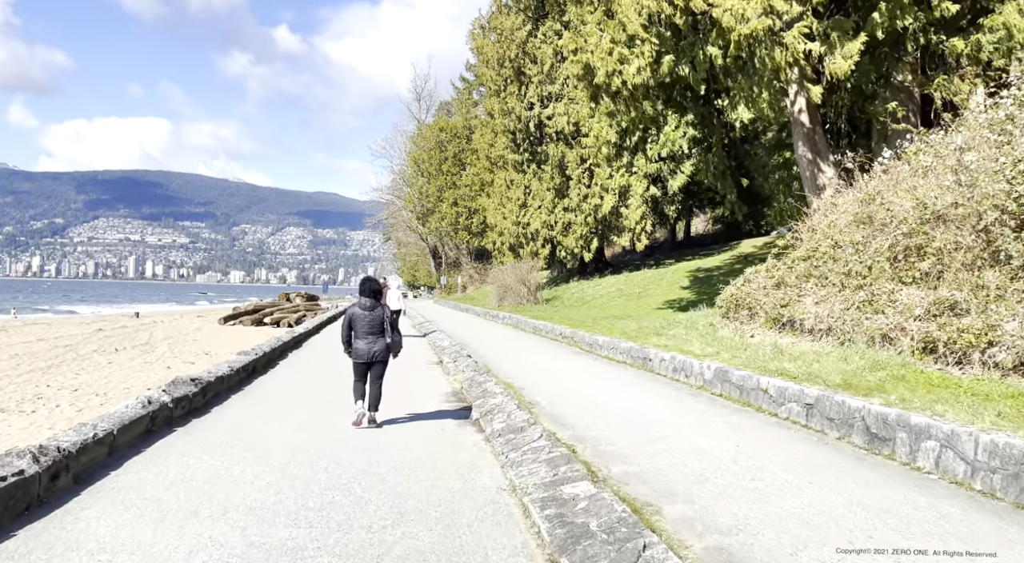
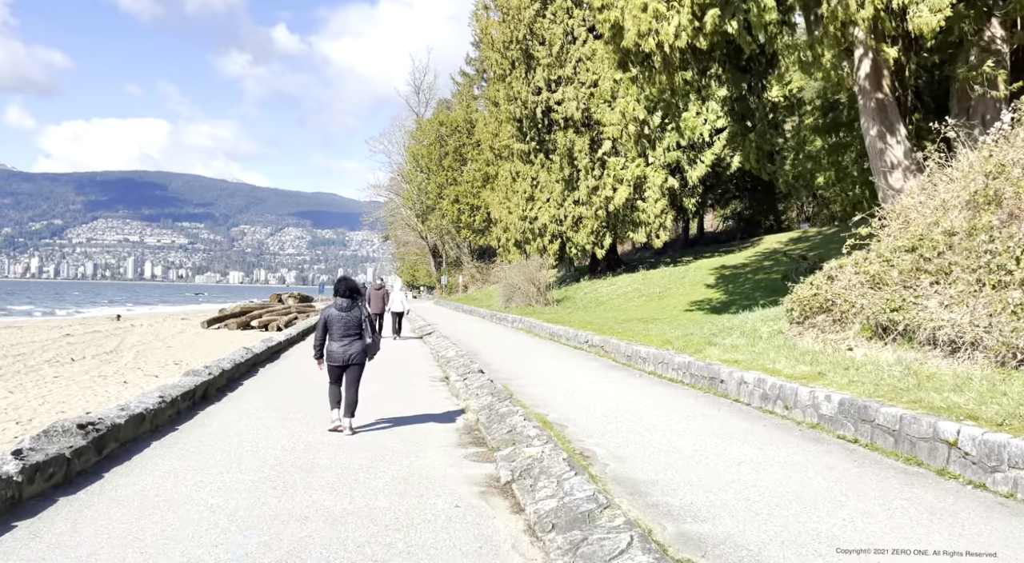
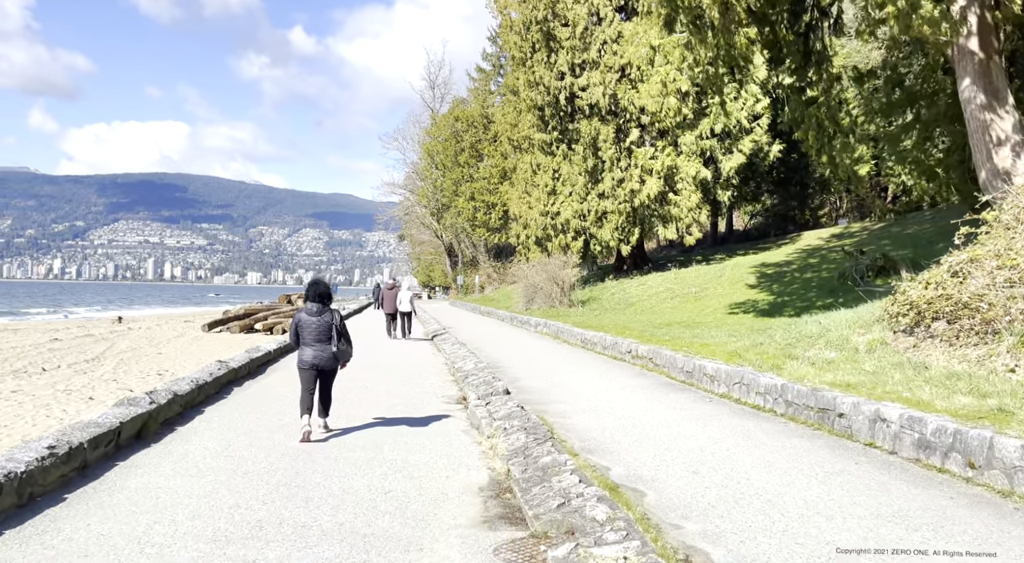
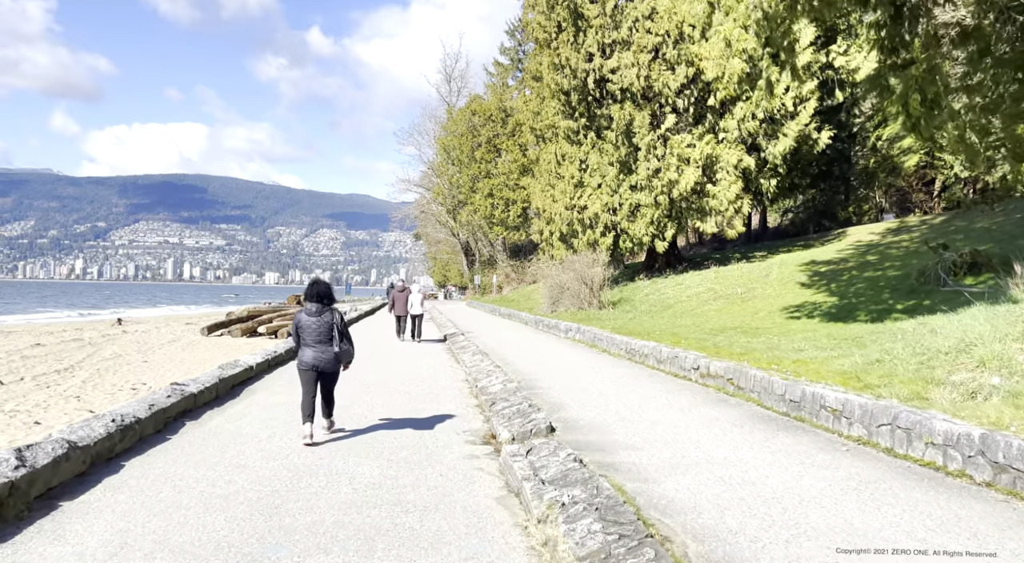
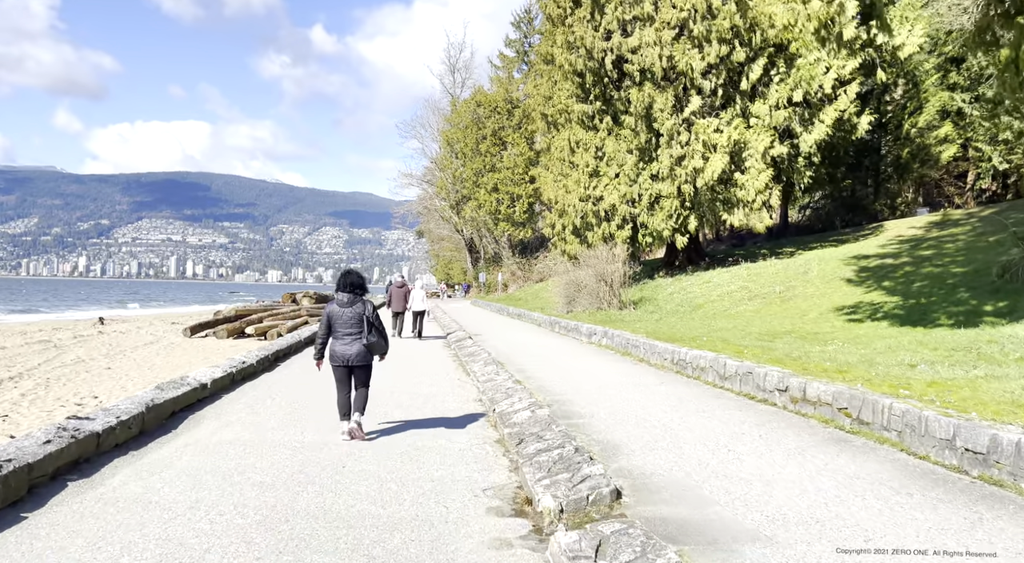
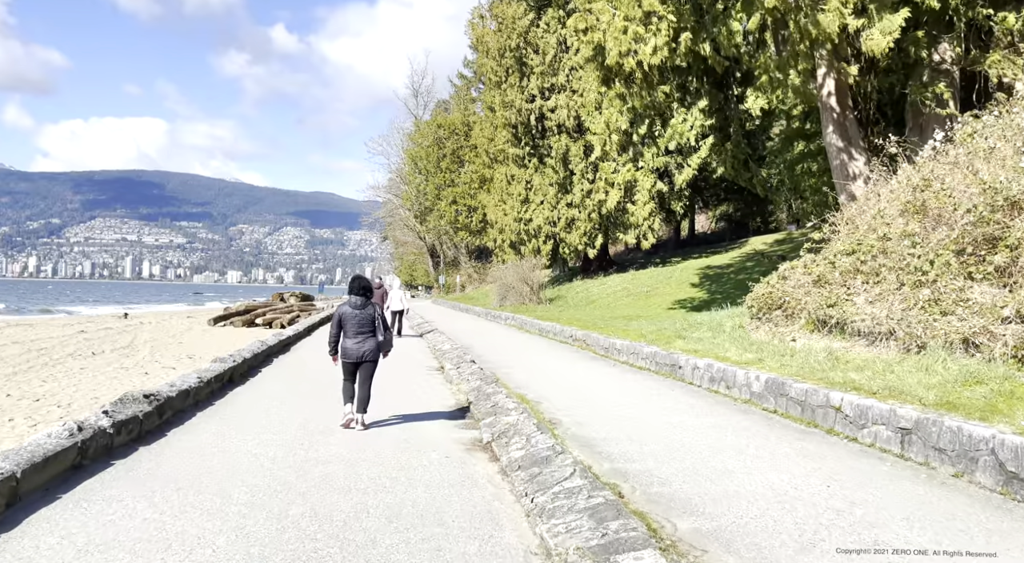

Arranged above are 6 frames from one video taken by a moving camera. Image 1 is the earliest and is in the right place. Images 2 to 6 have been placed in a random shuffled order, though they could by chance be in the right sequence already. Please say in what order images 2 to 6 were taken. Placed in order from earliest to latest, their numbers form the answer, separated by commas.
6, 2, 3, 4, 5
